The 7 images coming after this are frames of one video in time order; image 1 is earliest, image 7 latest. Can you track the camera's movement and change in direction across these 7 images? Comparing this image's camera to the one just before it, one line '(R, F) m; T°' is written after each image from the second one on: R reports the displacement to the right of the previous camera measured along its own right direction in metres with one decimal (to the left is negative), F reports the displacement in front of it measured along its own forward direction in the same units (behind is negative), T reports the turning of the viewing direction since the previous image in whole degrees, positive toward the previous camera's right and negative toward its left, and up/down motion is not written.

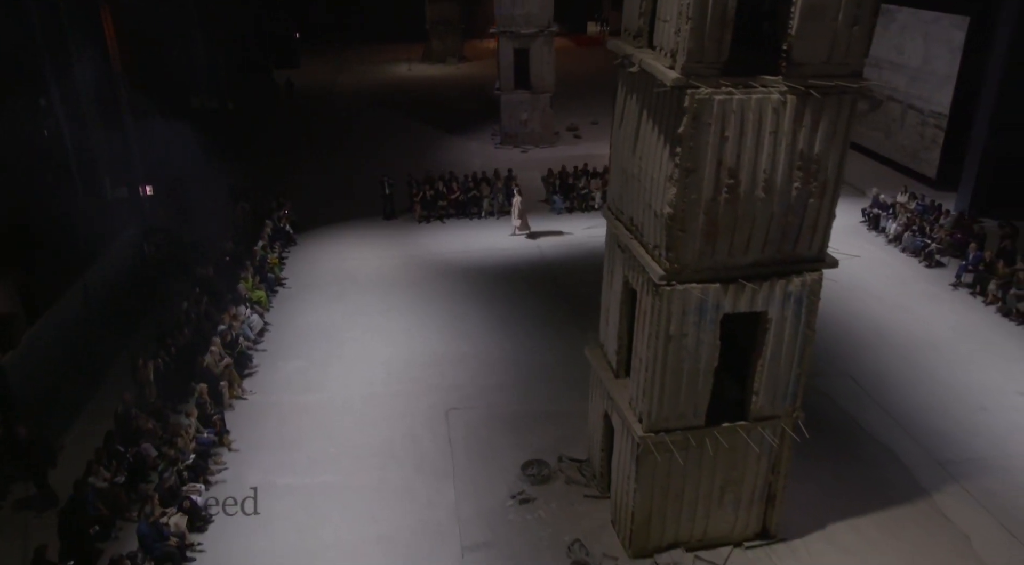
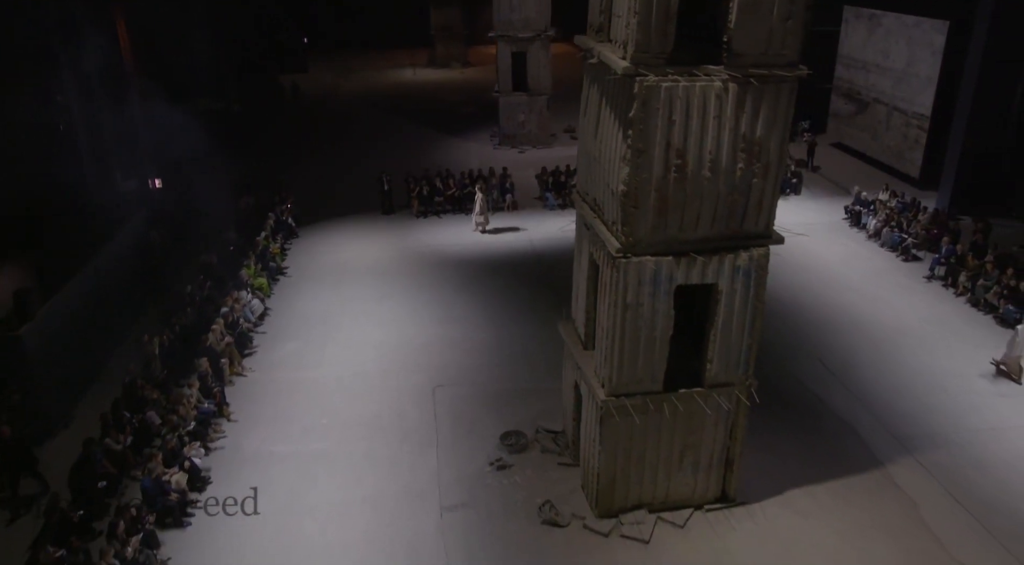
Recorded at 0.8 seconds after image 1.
(+0.5, -0.7) m; -1°
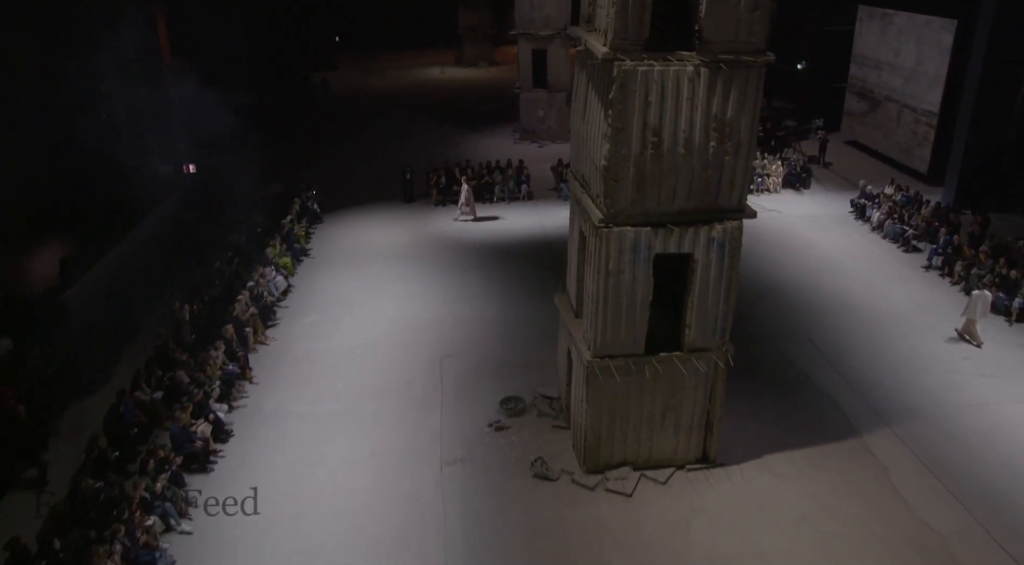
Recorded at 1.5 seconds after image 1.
(+0.5, -0.9) m; -2°
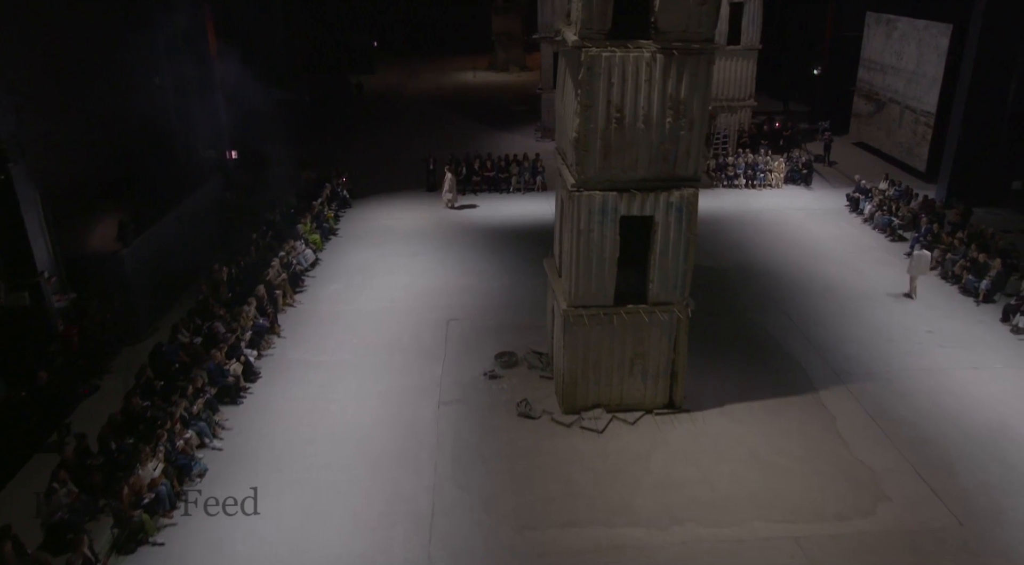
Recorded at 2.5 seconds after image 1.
(+0.8, -1.6) m; -3°
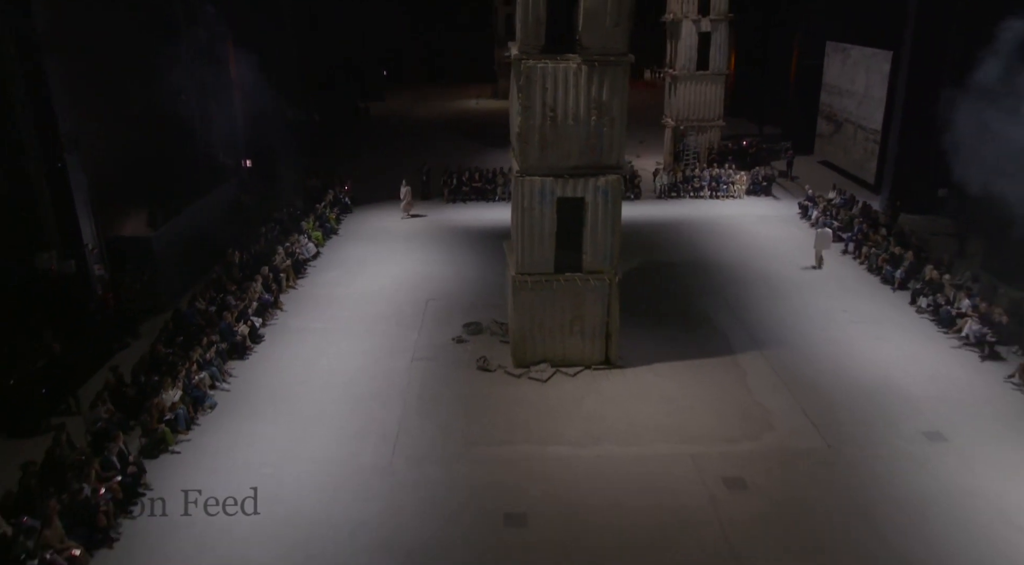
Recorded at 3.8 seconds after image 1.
(+1.1, -2.4) m; -1°
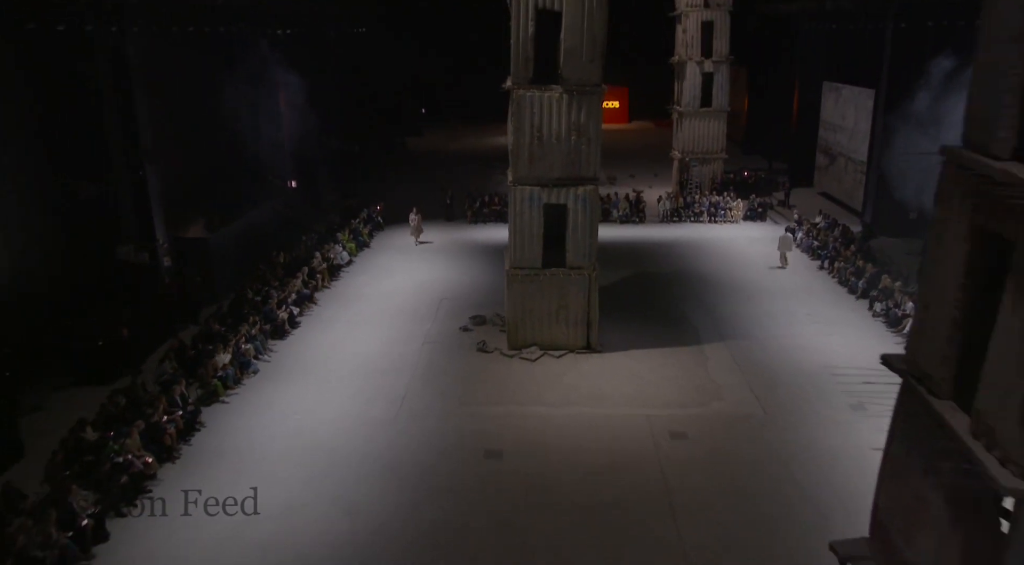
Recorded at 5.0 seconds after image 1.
(+1.1, -2.6) m; -3°
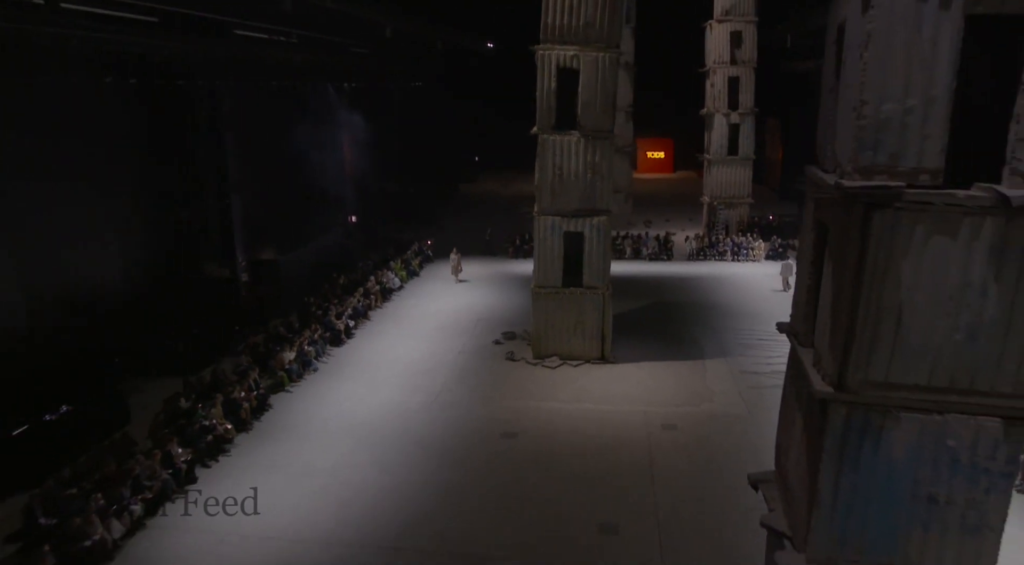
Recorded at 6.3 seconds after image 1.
(+0.8, -2.6) m; -4°
